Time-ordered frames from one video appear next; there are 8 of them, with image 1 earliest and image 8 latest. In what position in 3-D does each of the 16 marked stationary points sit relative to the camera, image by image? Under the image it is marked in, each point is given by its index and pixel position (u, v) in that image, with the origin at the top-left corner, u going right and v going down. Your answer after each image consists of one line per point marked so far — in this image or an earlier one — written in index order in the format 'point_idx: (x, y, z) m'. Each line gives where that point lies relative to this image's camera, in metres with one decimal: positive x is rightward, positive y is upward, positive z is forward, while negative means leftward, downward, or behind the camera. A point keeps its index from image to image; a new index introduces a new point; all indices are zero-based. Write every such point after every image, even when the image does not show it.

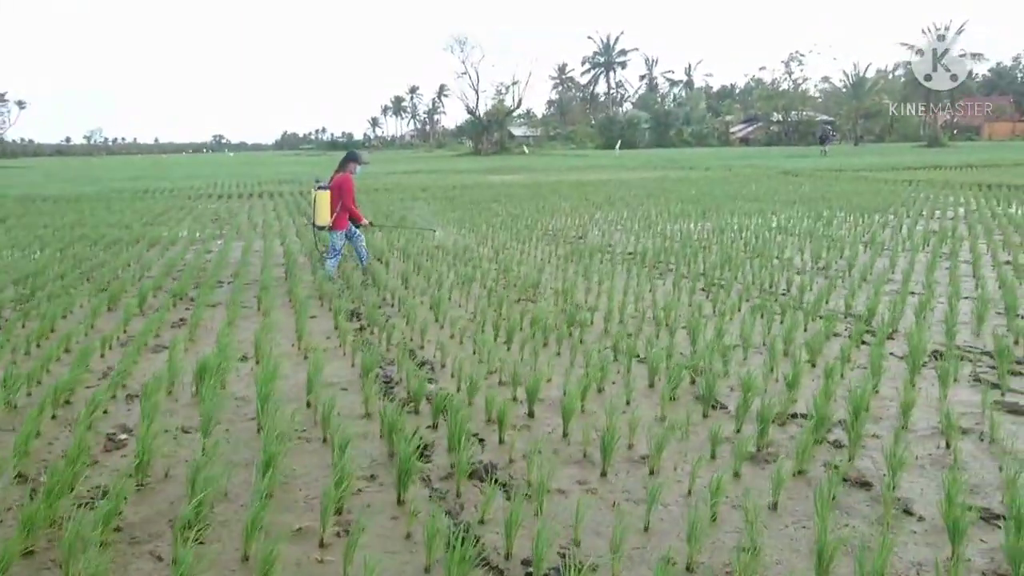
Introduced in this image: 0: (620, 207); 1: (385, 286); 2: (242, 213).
0: (+2.2, +1.6, +16.1) m
1: (-1.2, 0.0, +7.6) m
2: (-5.5, +1.6, +16.8) m
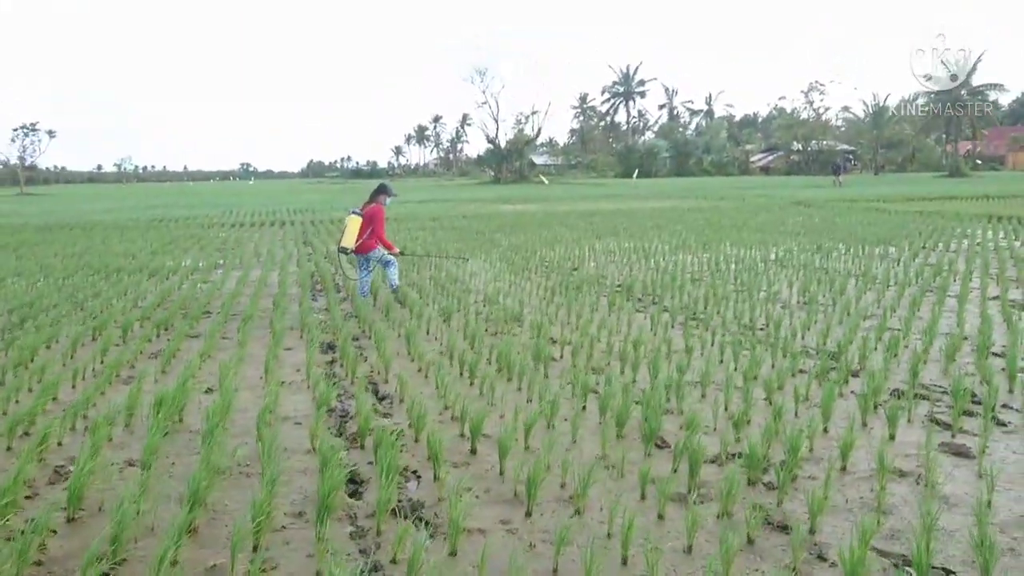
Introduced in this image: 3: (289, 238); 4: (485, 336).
0: (+2.3, +1.0, +16.1) m
1: (-1.4, -0.3, +7.7) m
2: (-5.4, +1.0, +17.0) m
3: (-4.8, +1.1, +17.9) m
4: (-0.2, -0.4, +6.8) m
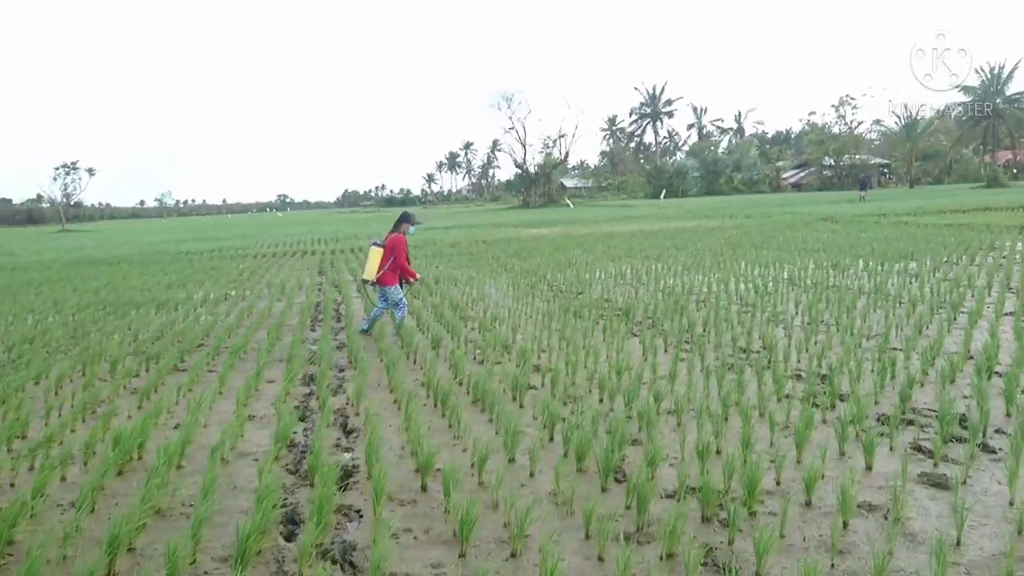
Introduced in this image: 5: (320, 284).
0: (+2.5, +0.6, +15.9) m
1: (-1.4, -0.6, +7.6) m
2: (-5.1, +0.3, +17.1) m
3: (-4.5, +0.4, +17.9) m
4: (-0.3, -0.6, +6.6) m
5: (-3.3, +0.1, +14.3) m
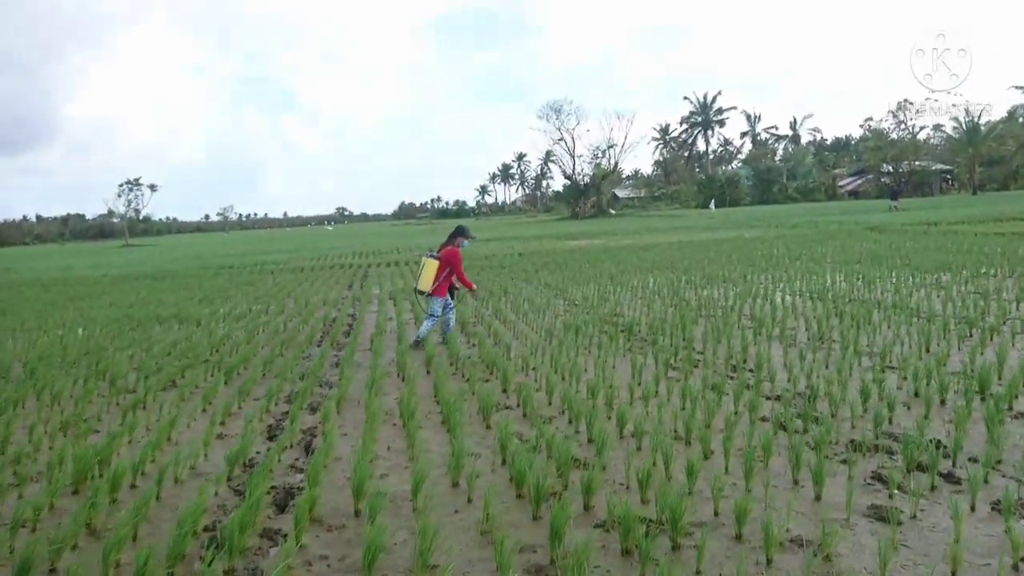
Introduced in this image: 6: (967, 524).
0: (+3.0, +0.3, +15.6) m
1: (-1.5, -0.7, +7.6) m
2: (-4.5, +0.1, +17.3) m
3: (-3.8, +0.1, +18.1) m
4: (-0.5, -0.8, +6.6) m
5: (-2.9, -0.2, +14.4) m
6: (+1.9, -1.0, +3.3) m
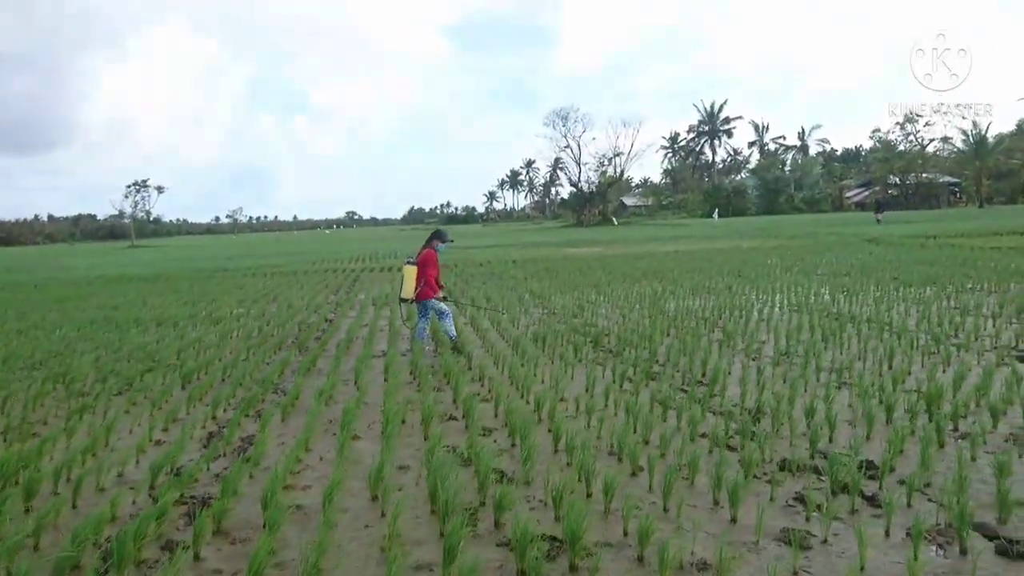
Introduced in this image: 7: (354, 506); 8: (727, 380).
0: (+2.7, +0.1, +15.5) m
1: (-1.9, -0.8, +7.5) m
2: (-4.7, 0.0, +17.3) m
3: (-4.1, 0.0, +18.1) m
4: (-0.9, -0.8, +6.5) m
5: (-3.2, -0.2, +14.4) m
6: (+1.4, -1.0, +3.2) m
7: (-0.8, -1.1, +4.1) m
8: (+1.6, -0.7, +6.3) m
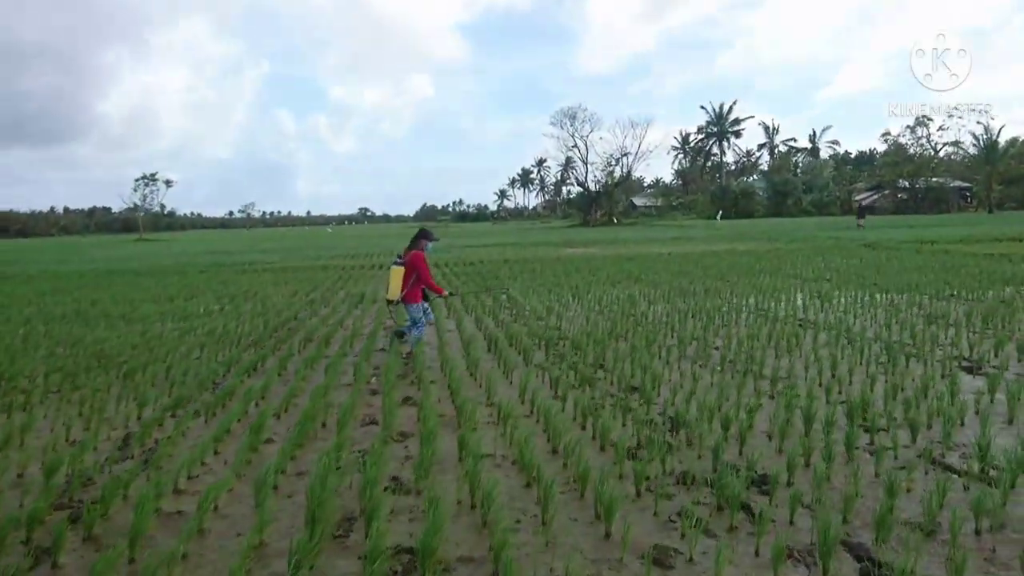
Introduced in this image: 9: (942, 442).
0: (+2.4, +0.1, +15.4) m
1: (-2.4, -0.8, +7.5) m
2: (-5.1, 0.0, +17.3) m
3: (-4.4, +0.1, +18.1) m
4: (-1.4, -0.8, +6.4) m
5: (-3.6, -0.2, +14.4) m
6: (+0.9, -1.1, +3.1) m
7: (-1.3, -1.1, +4.0) m
8: (+1.1, -0.8, +6.2) m
9: (+2.4, -0.9, +4.6) m
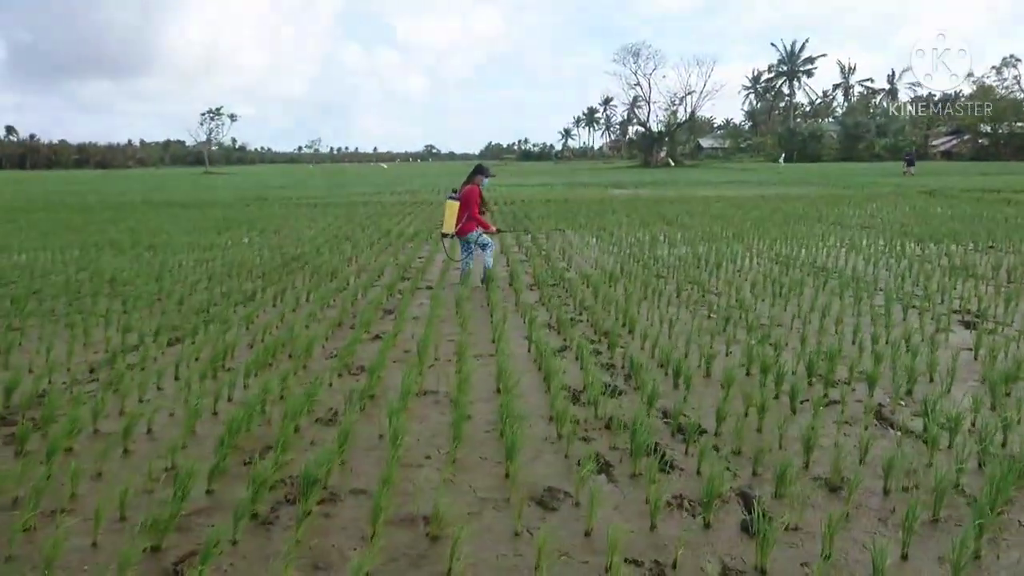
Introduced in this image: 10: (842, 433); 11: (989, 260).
0: (+2.9, +1.1, +15.0) m
1: (-2.5, -0.1, +7.6) m
2: (-4.4, +1.4, +17.5) m
3: (-3.6, +1.5, +18.3) m
4: (-1.6, -0.3, +6.5) m
5: (-3.1, +1.0, +14.5) m
6: (+0.4, -0.9, +3.1) m
7: (-1.7, -0.7, +4.1) m
8: (+0.9, -0.3, +6.1) m
9: (+2.0, -0.6, +4.4) m
10: (+1.5, -0.7, +3.9) m
11: (+5.5, +0.3, +9.6) m
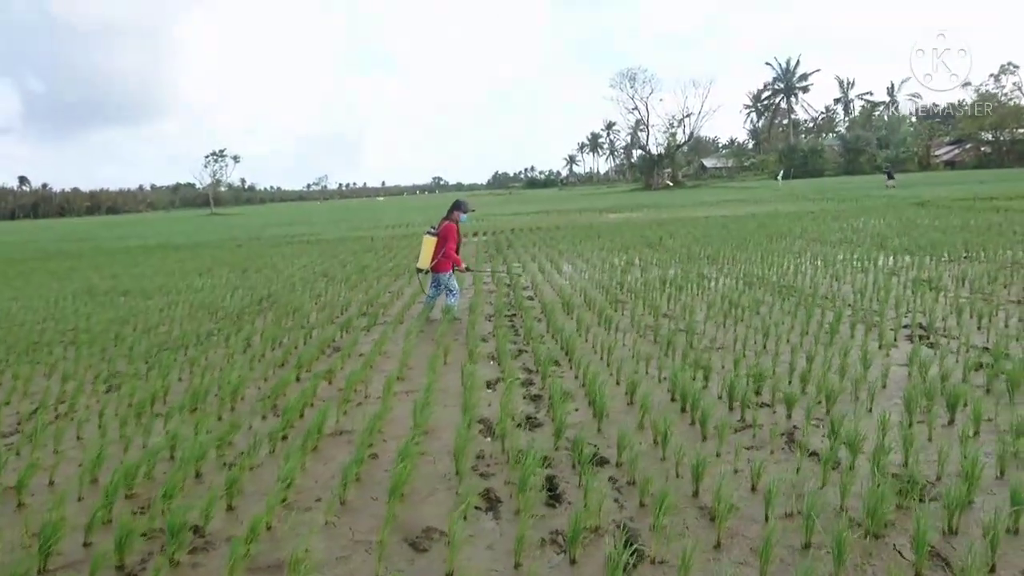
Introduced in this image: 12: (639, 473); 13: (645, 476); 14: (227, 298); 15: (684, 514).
0: (+2.5, +0.7, +15.0) m
1: (-2.9, -0.5, +7.6) m
2: (-4.7, +0.6, +17.6) m
3: (-4.0, +0.7, +18.3) m
4: (-2.0, -0.6, +6.5) m
5: (-3.5, +0.3, +14.6) m
6: (-0.1, -1.0, +3.0) m
7: (-2.2, -1.0, +4.1) m
8: (+0.4, -0.5, +6.0) m
9: (+1.6, -0.7, +4.3) m
10: (+1.1, -0.8, +3.8) m
11: (+5.1, +0.2, +9.5) m
12: (+0.6, -0.8, +3.7) m
13: (+0.6, -0.8, +3.7) m
14: (-3.9, -0.2, +11.2) m
15: (+0.7, -0.9, +3.2) m
